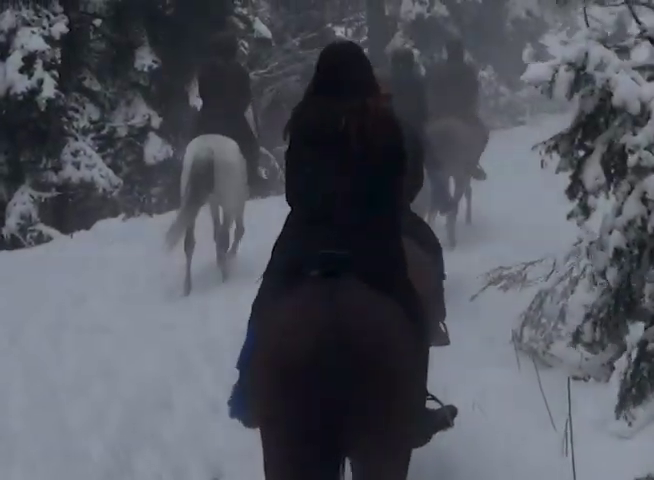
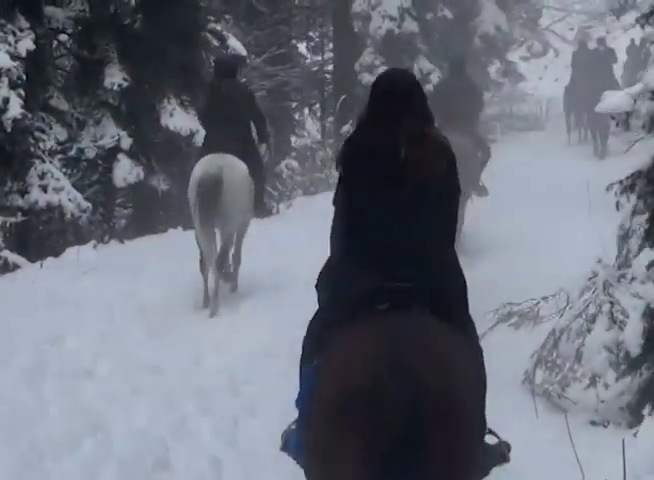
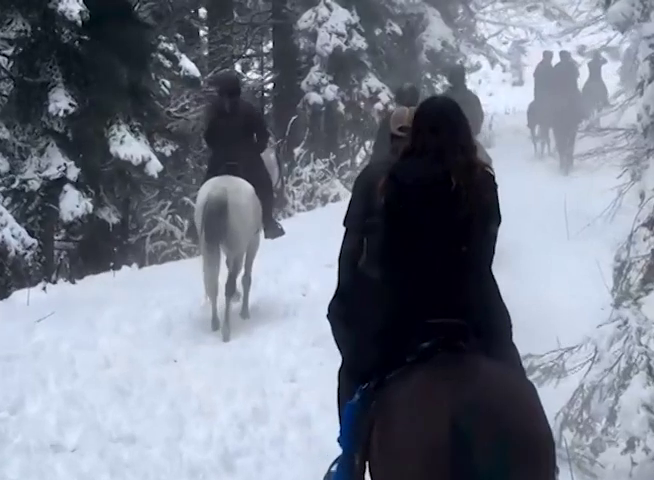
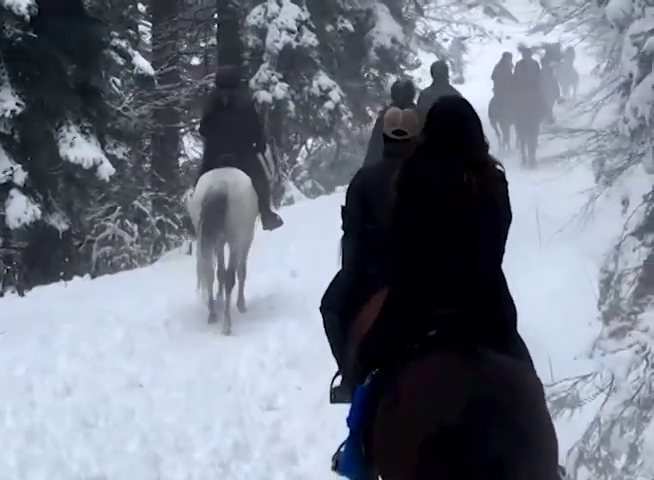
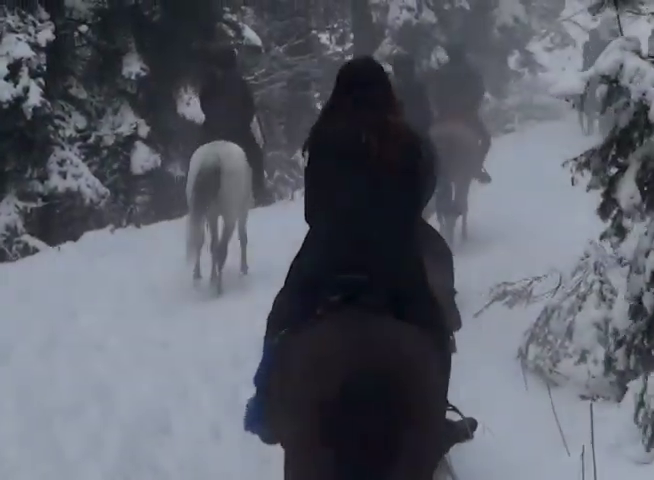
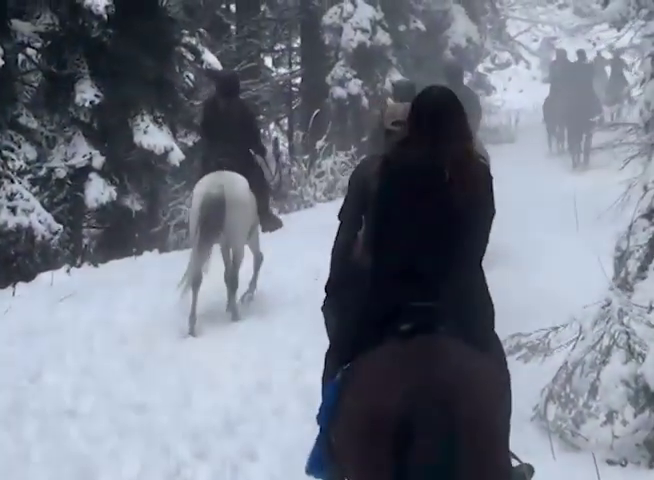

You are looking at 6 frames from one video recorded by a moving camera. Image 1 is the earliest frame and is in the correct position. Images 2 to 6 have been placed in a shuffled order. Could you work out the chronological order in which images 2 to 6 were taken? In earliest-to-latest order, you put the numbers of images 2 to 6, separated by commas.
5, 2, 6, 3, 4
